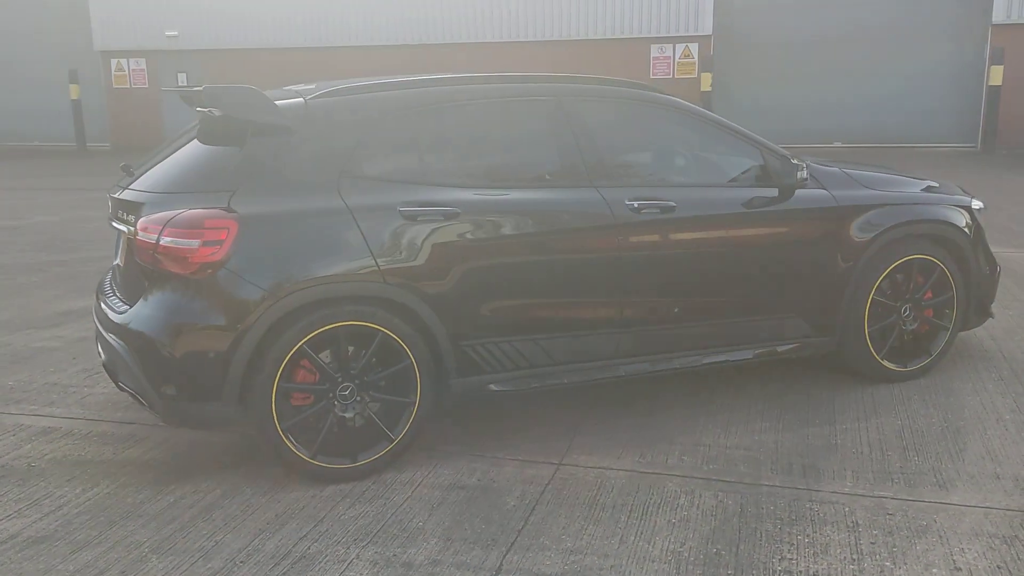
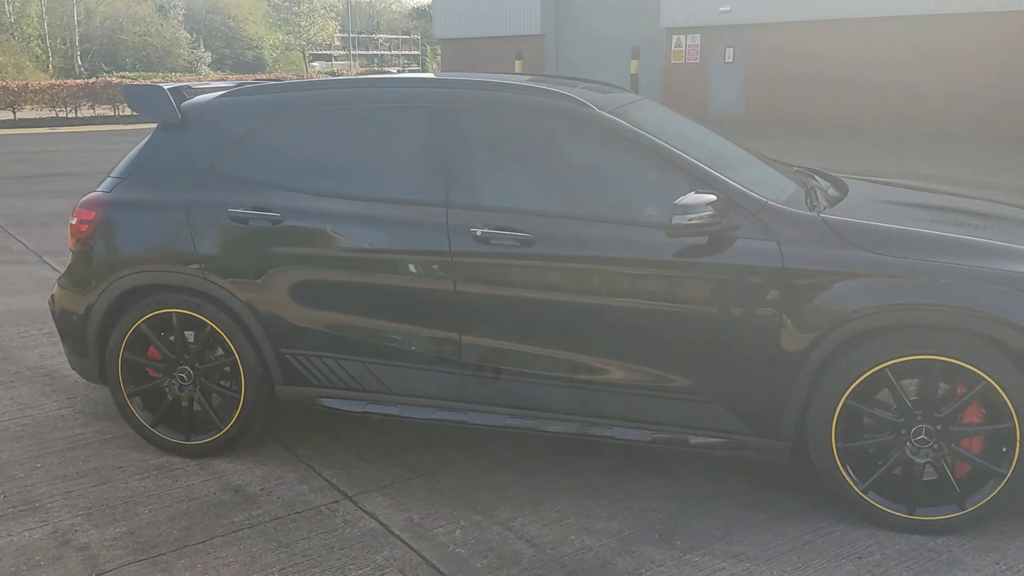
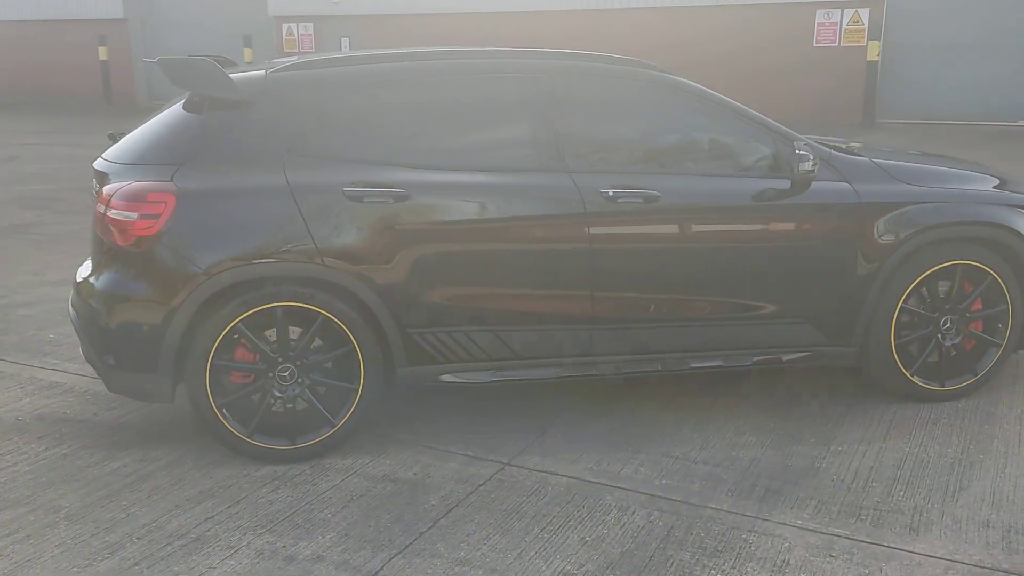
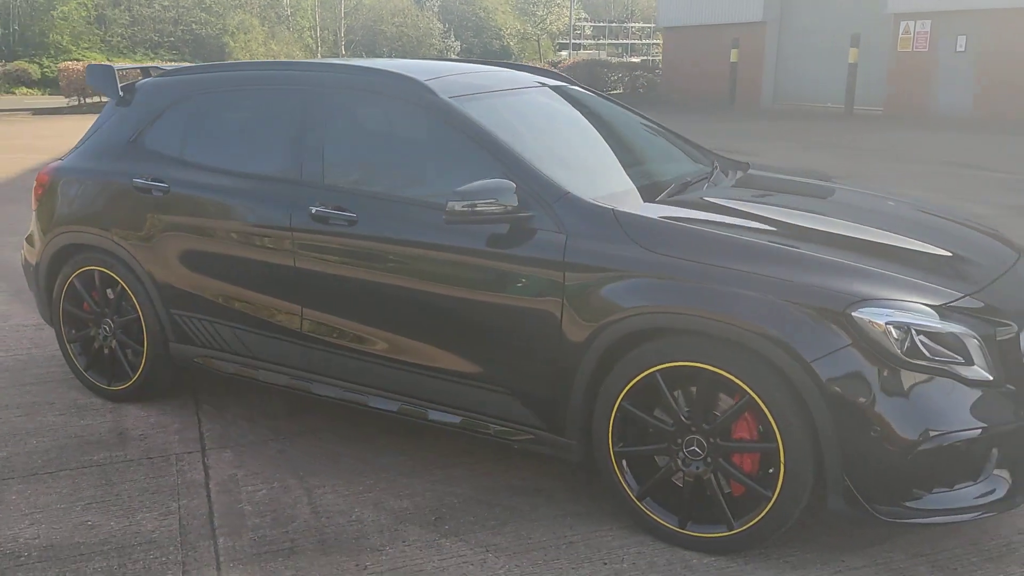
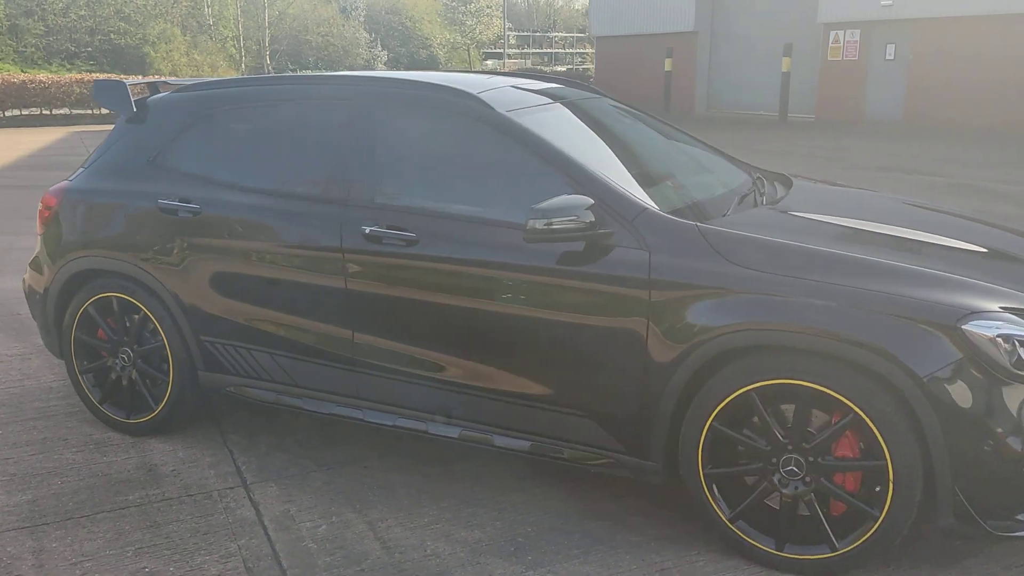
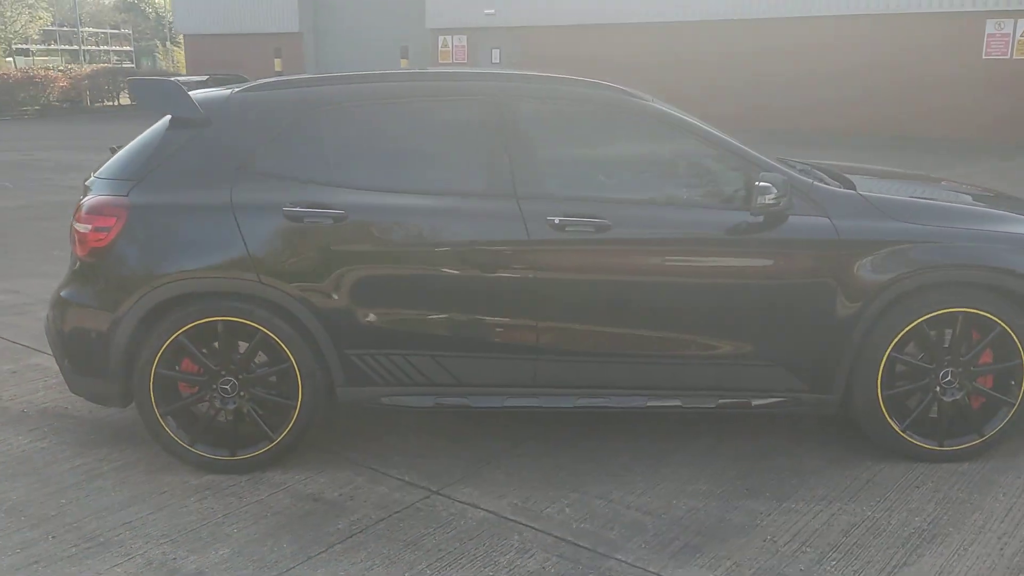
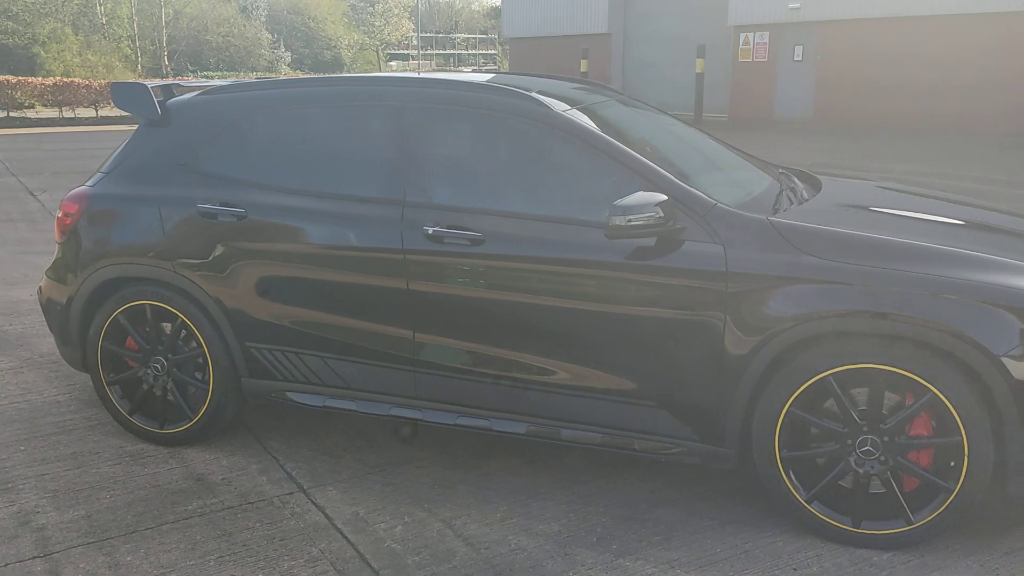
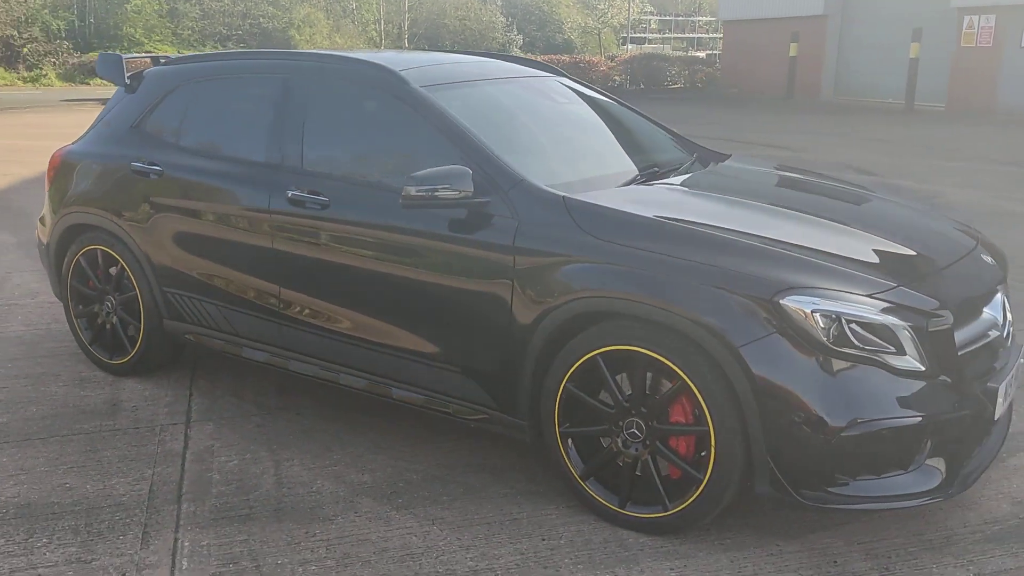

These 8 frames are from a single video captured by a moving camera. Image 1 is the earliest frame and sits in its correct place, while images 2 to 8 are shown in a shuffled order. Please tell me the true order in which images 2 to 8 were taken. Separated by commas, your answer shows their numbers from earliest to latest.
3, 6, 2, 7, 5, 4, 8
